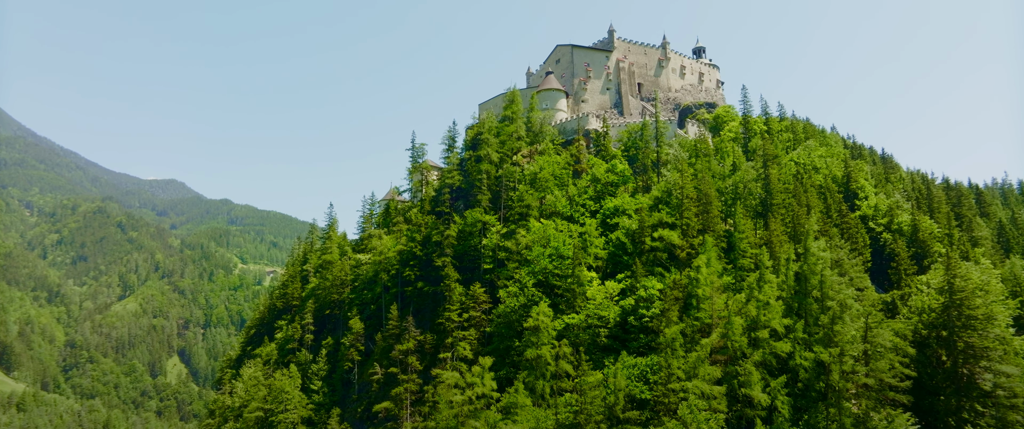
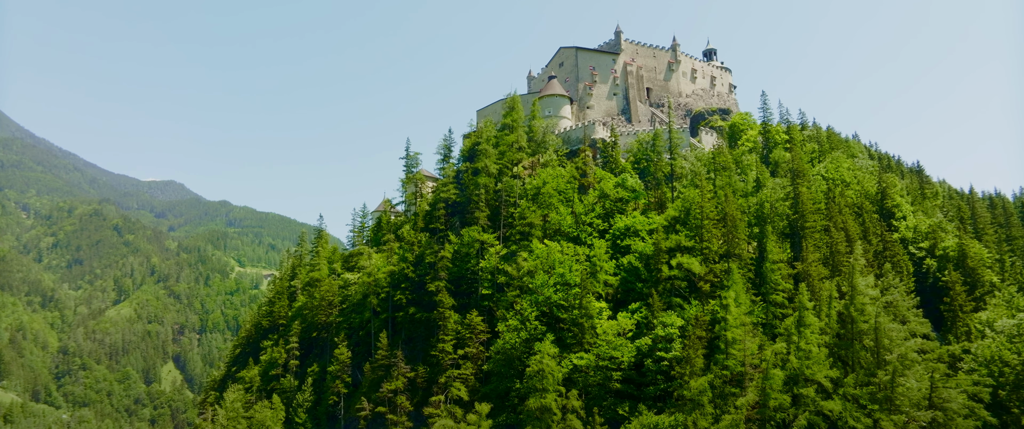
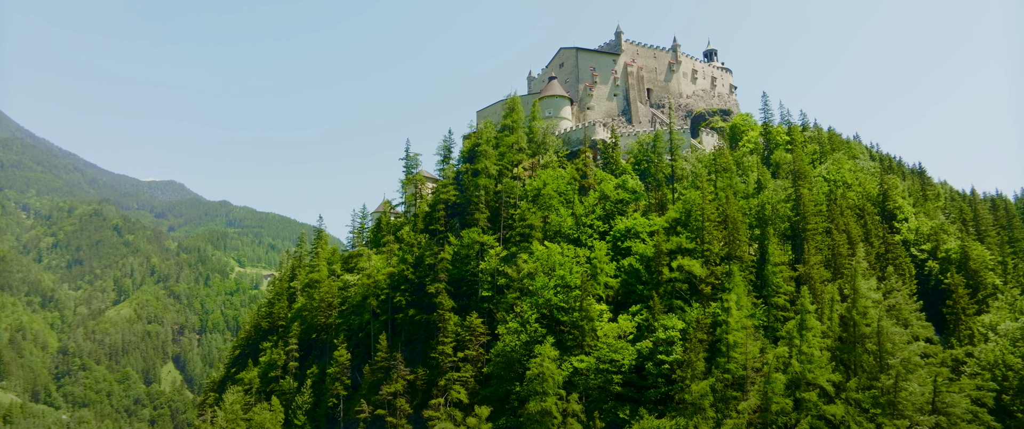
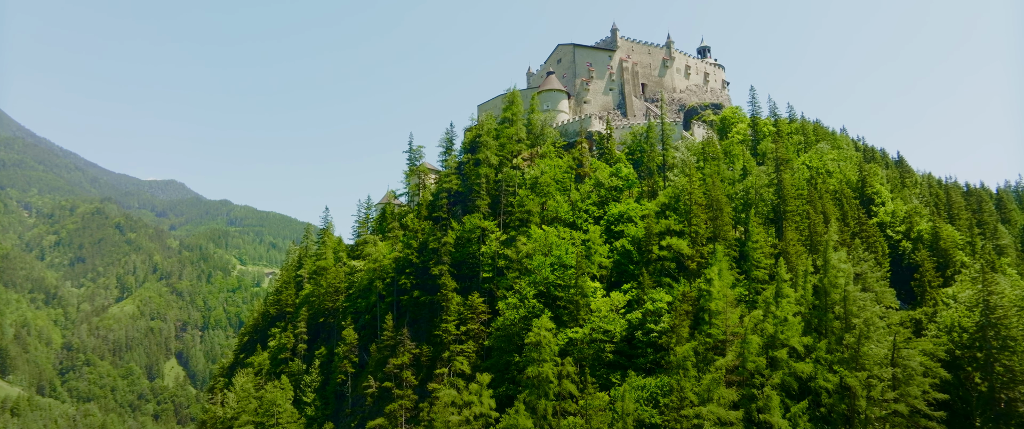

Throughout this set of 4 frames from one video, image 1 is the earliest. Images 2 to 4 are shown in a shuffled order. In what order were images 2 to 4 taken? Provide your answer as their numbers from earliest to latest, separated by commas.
4, 2, 3
